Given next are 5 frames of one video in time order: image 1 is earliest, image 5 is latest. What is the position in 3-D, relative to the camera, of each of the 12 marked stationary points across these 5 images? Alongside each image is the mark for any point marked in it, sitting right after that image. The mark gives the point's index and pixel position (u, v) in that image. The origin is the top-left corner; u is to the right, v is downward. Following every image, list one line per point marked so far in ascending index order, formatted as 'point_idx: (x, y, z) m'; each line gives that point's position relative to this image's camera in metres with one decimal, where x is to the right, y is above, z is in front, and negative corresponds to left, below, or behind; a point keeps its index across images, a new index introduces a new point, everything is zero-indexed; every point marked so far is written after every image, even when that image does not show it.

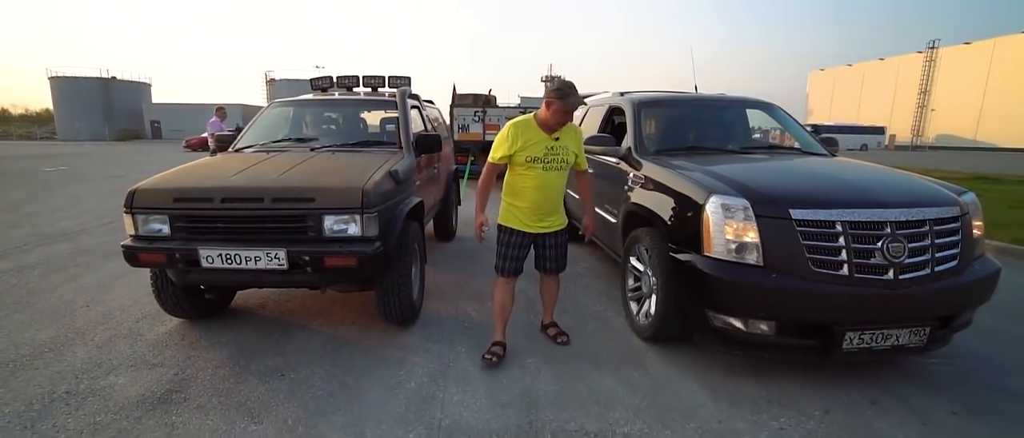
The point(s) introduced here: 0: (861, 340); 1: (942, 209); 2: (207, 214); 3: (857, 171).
0: (+2.0, -0.7, +2.5) m
1: (+2.5, +0.1, +2.6) m
2: (-1.9, 0.0, +2.8) m
3: (+2.4, +0.3, +3.1) m
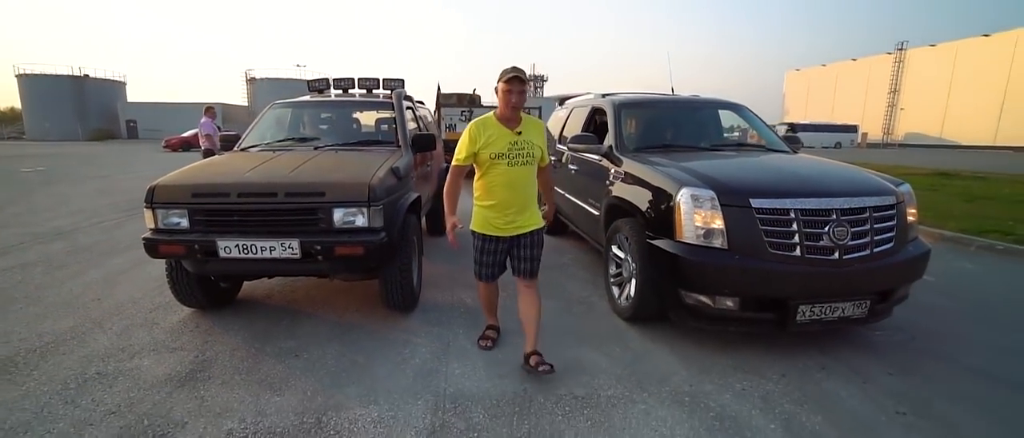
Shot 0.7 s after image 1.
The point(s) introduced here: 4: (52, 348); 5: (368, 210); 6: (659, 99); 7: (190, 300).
0: (+1.9, -0.6, +2.9) m
1: (+2.5, +0.1, +3.0) m
2: (-1.9, +0.1, +3.0) m
3: (+2.3, +0.4, +3.5) m
4: (-3.1, -0.9, +3.1) m
5: (-1.0, +0.1, +3.1) m
6: (+1.6, +1.3, +4.9) m
7: (-2.5, -0.6, +3.5) m
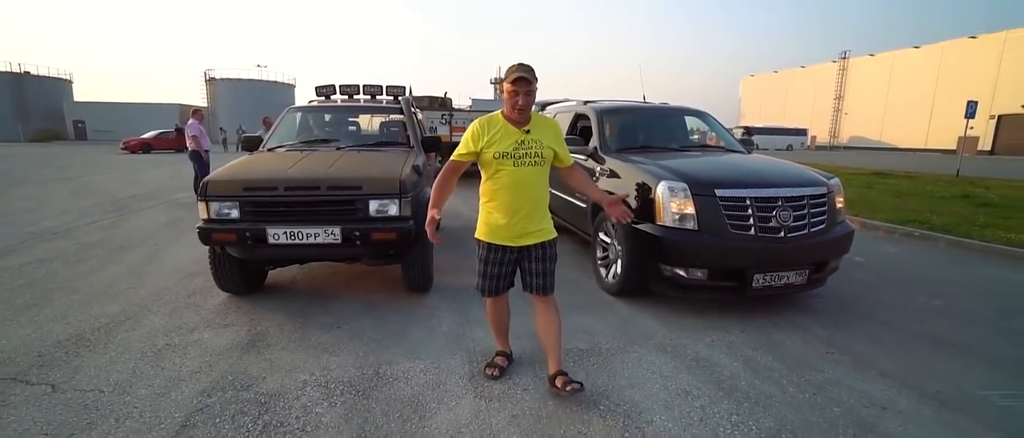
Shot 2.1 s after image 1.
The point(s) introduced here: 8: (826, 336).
0: (+2.0, -0.5, +3.6) m
1: (+2.5, +0.3, +3.8) m
2: (-1.9, +0.1, +3.5) m
3: (+2.4, +0.5, +4.2) m
4: (-3.0, -0.8, +3.4) m
5: (-0.9, +0.1, +3.6) m
6: (+1.5, +1.4, +5.6) m
7: (-2.5, -0.6, +3.9) m
8: (+2.4, -0.9, +3.4) m
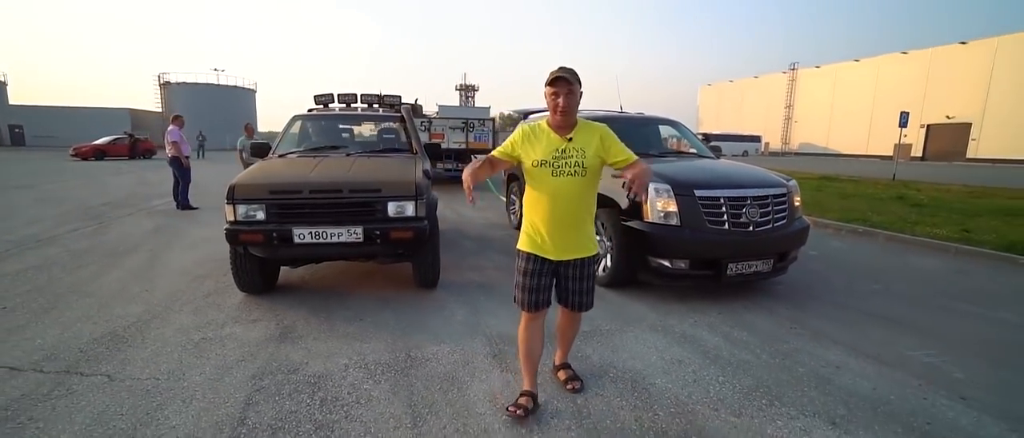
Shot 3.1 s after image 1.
0: (+2.1, -0.5, +4.1) m
1: (+2.6, +0.3, +4.3) m
2: (-1.8, +0.1, +3.7) m
3: (+2.4, +0.6, +4.8) m
4: (-2.9, -0.8, +3.6) m
5: (-0.8, +0.1, +3.9) m
6: (+1.4, +1.4, +6.2) m
7: (-2.4, -0.6, +4.1) m
8: (+2.5, -0.9, +4.0) m
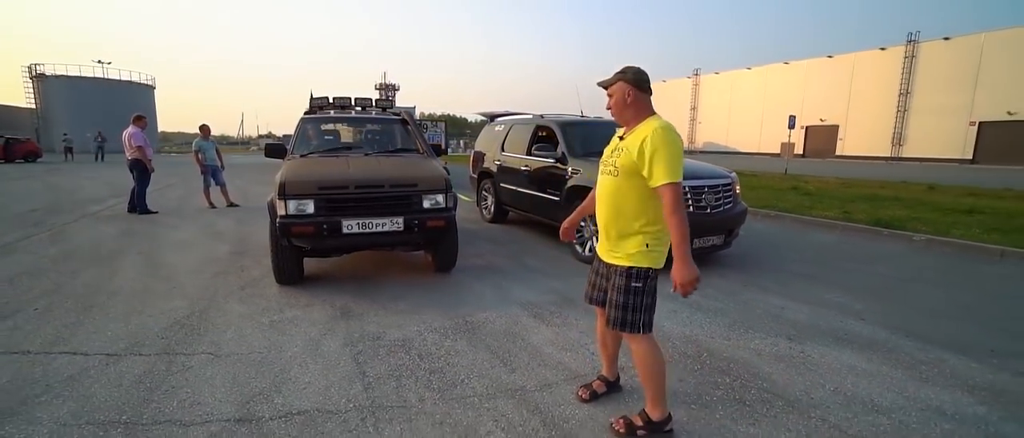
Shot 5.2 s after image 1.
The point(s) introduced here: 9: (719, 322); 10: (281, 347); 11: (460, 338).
0: (+2.2, -0.3, +5.2) m
1: (+2.6, +0.5, +5.5) m
2: (-1.6, +0.2, +4.2) m
3: (+2.3, +0.7, +6.0) m
4: (-2.6, -0.8, +3.8) m
5: (-0.7, +0.2, +4.5) m
6: (+1.2, +1.6, +7.1) m
7: (-2.3, -0.6, +4.5) m
8: (+2.6, -0.7, +5.2) m
9: (+1.8, -0.9, +3.8) m
10: (-1.7, -0.9, +3.3) m
11: (-0.4, -0.9, +3.5) m
